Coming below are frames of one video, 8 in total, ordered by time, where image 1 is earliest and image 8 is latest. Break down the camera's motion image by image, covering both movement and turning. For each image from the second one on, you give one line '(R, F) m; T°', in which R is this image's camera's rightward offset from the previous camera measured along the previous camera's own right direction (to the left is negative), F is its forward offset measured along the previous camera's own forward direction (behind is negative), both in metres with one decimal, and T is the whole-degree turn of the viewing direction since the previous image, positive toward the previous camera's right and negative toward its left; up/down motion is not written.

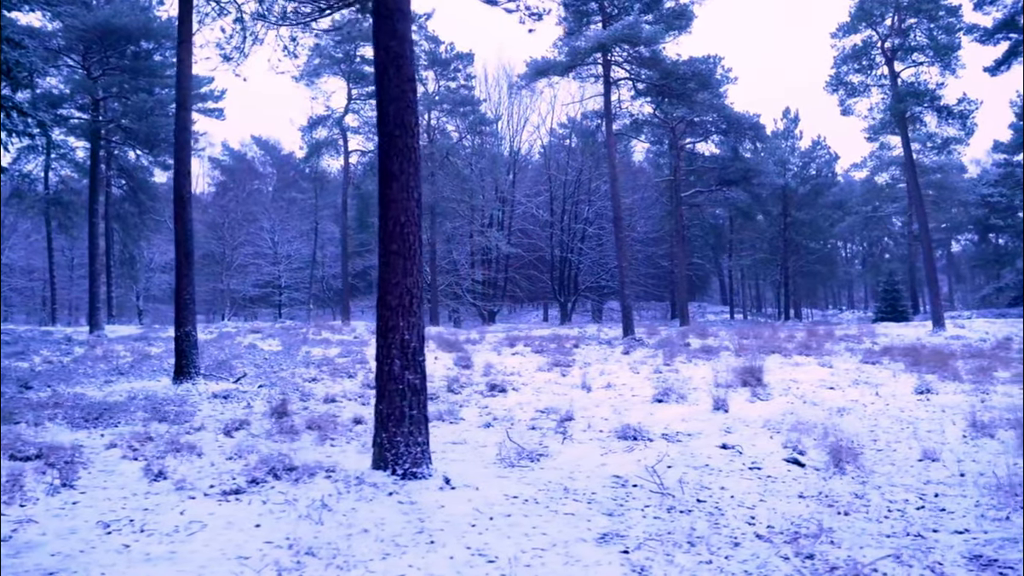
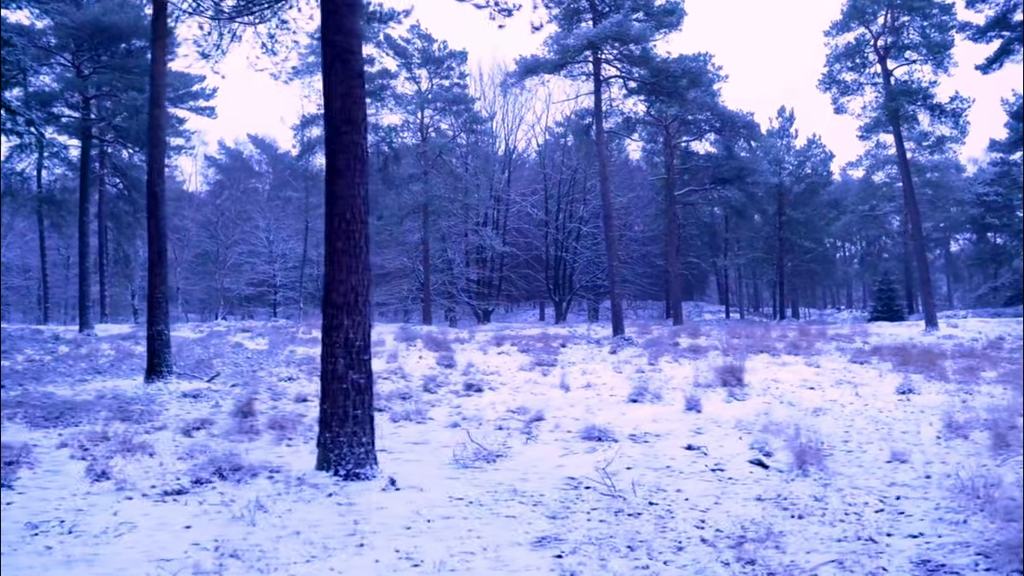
(+0.4, +0.1) m; 0°
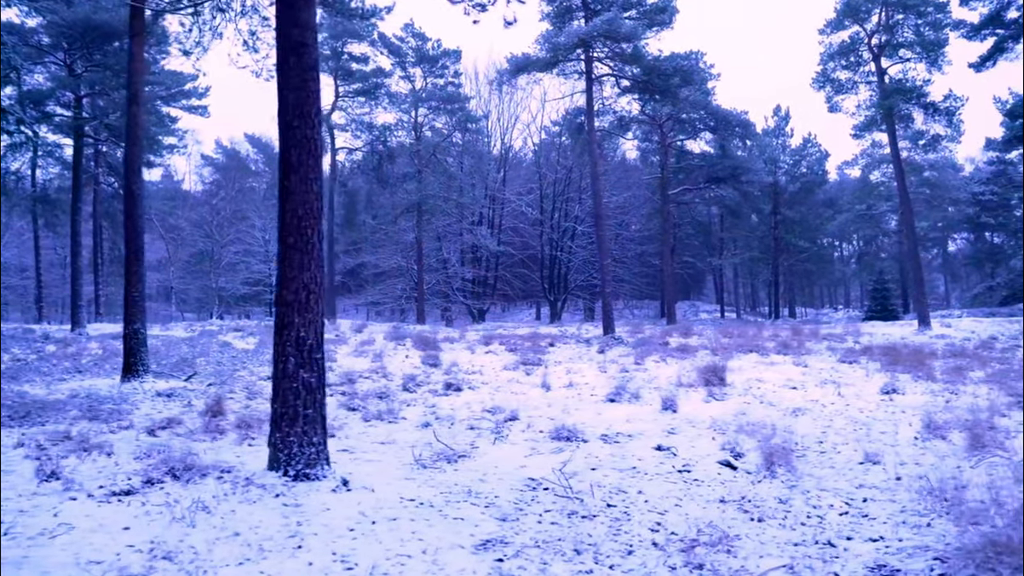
(+0.3, +0.1) m; 0°
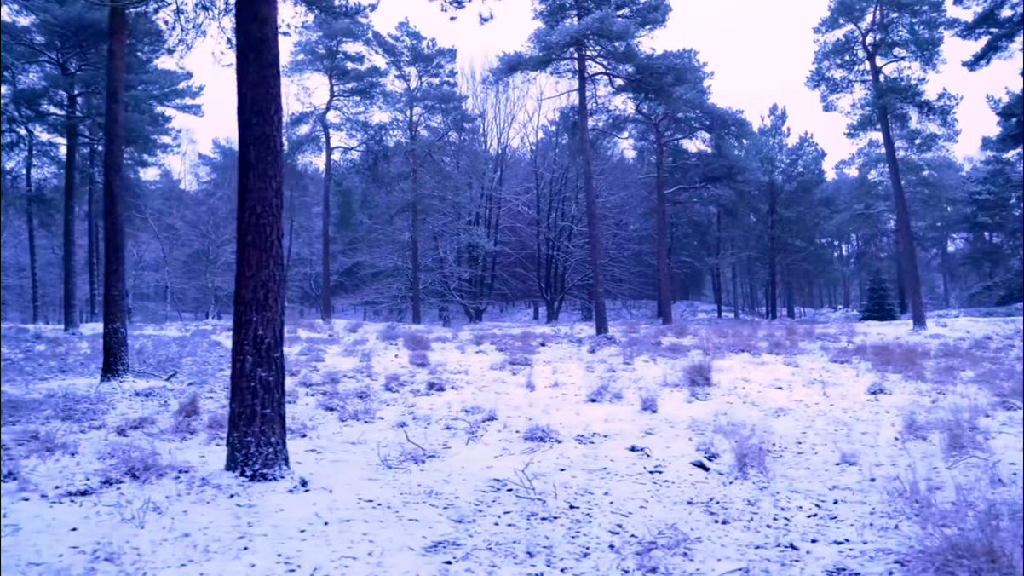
(+0.3, +0.1) m; 0°
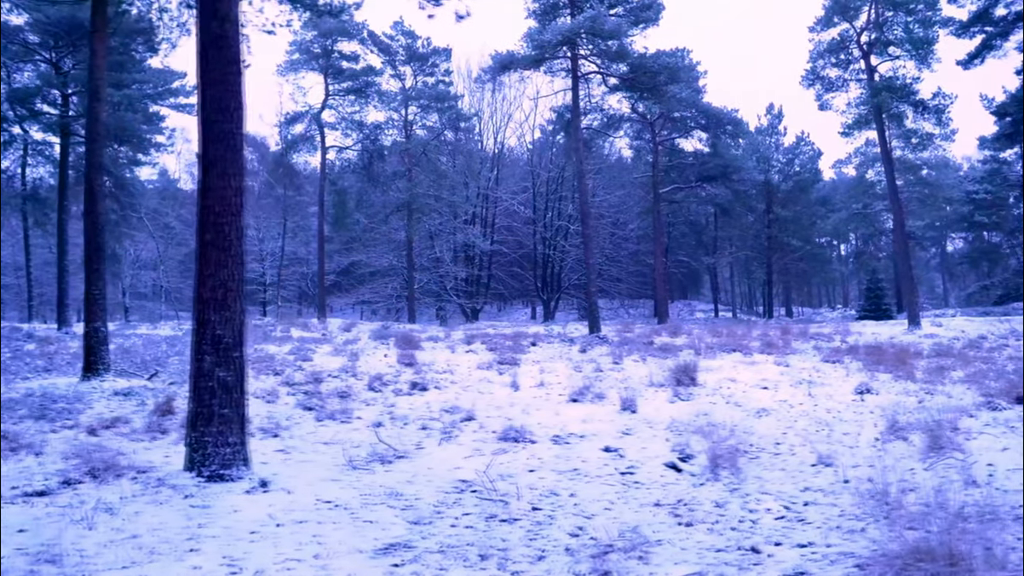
(+0.3, +0.1) m; 0°
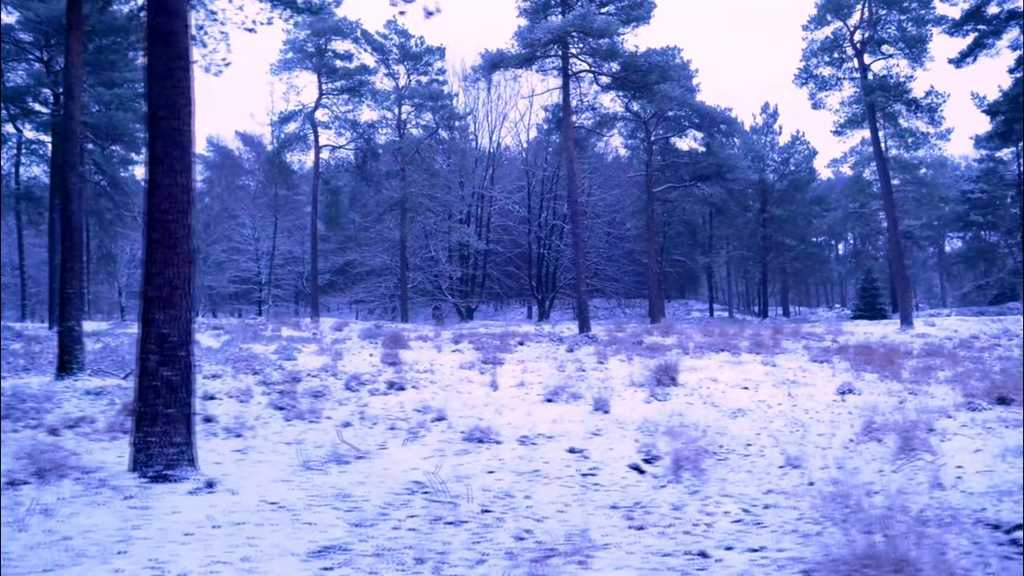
(+0.3, +0.1) m; 0°
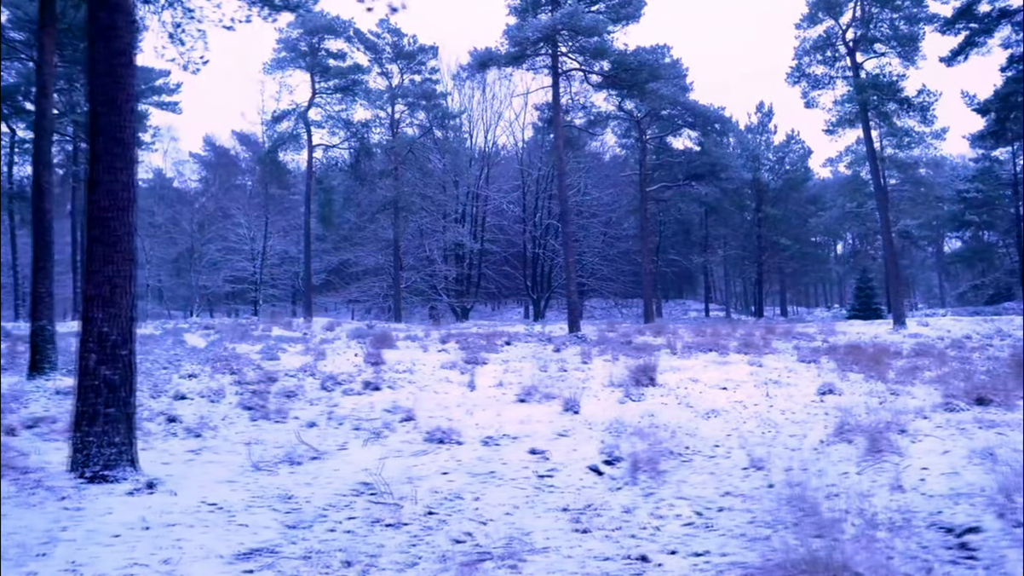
(+0.4, +0.1) m; 0°
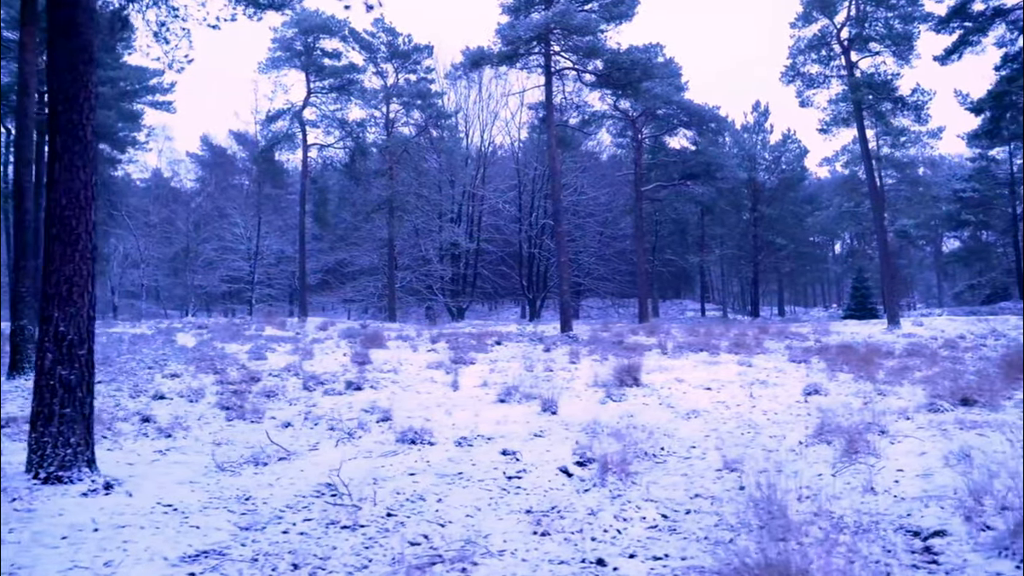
(+0.2, 0.0) m; 0°
